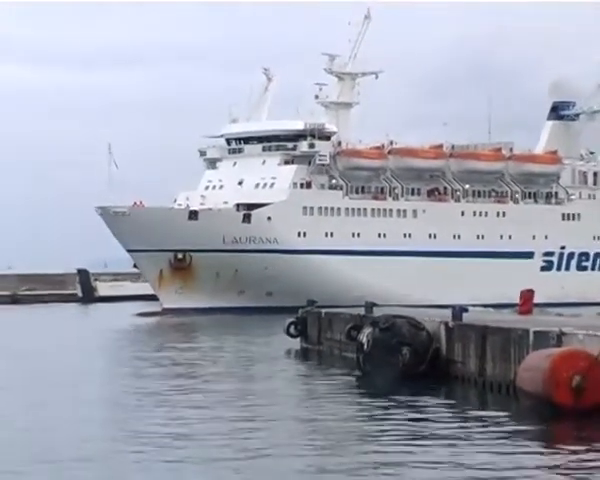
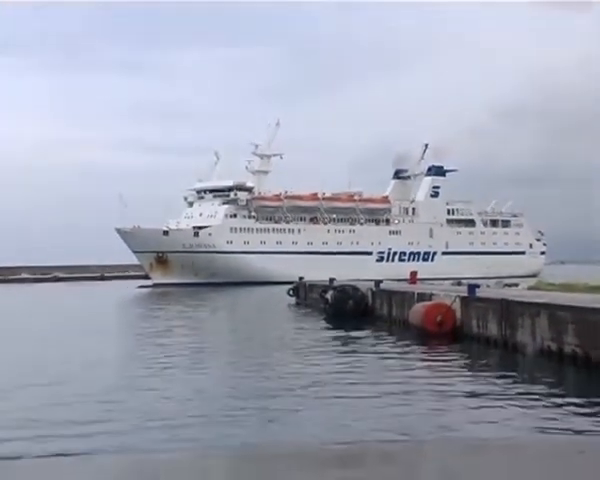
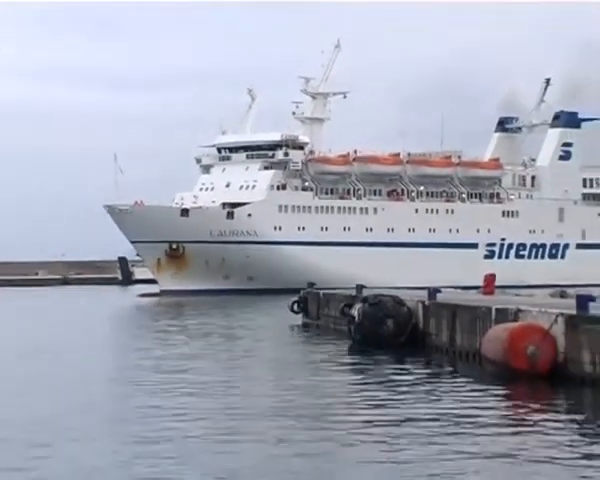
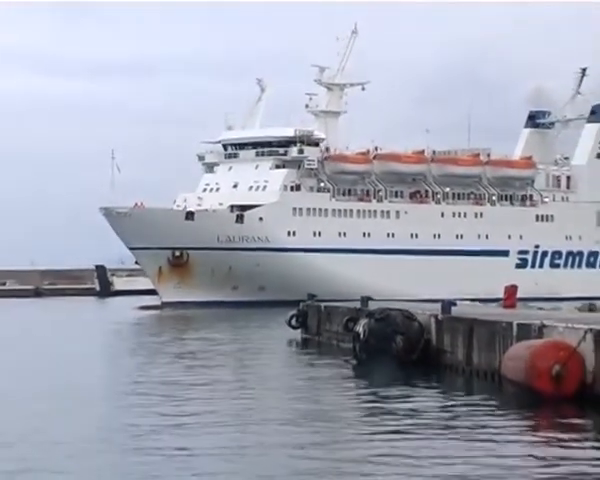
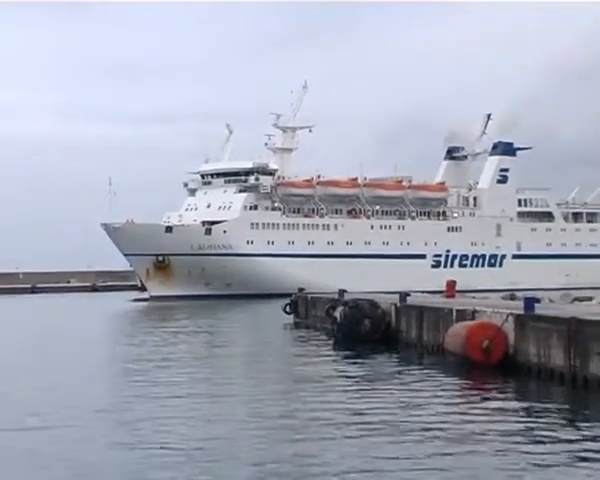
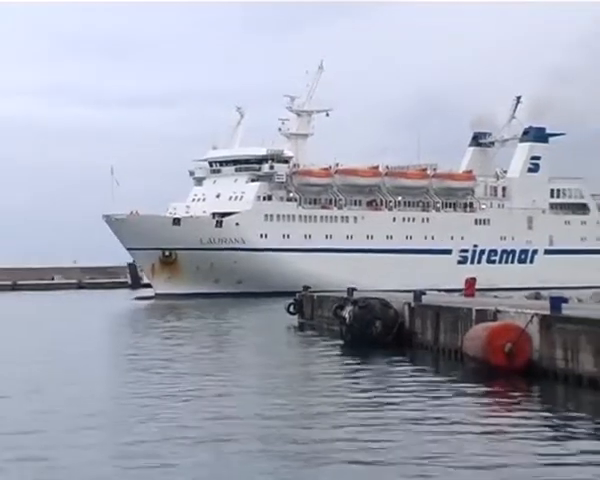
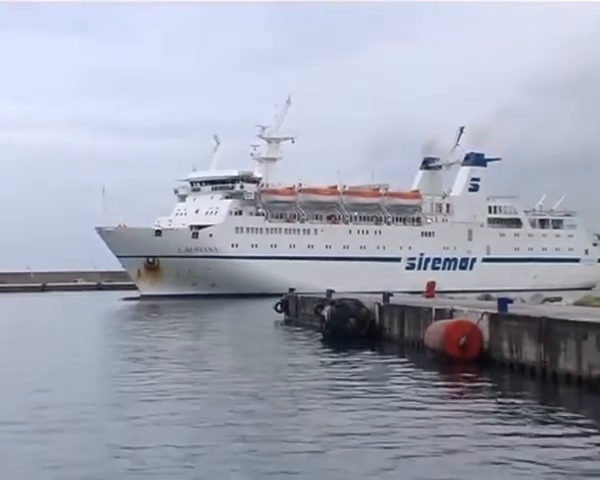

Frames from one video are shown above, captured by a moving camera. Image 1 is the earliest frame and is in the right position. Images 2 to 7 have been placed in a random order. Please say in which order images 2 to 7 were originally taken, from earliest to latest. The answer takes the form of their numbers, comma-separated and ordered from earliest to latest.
4, 3, 6, 5, 7, 2
